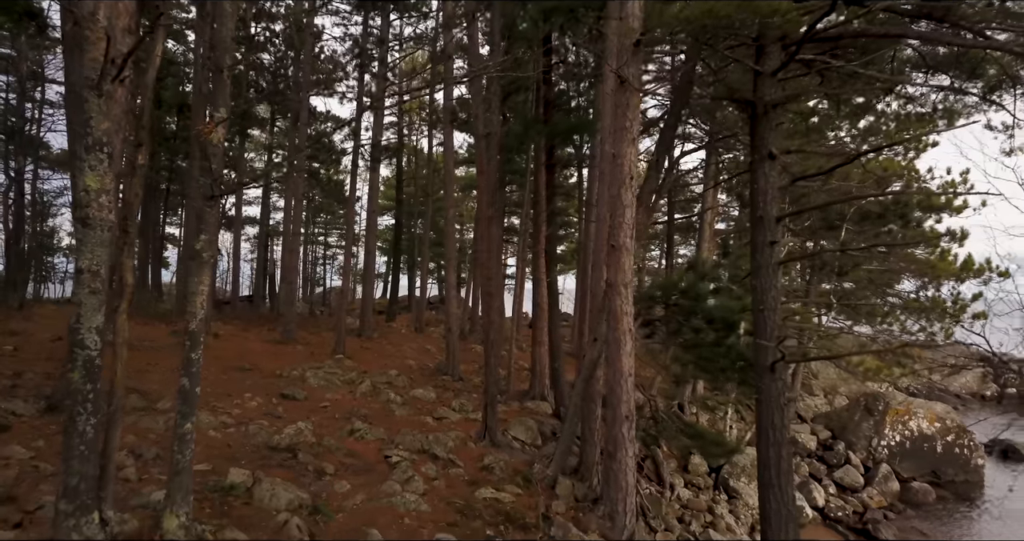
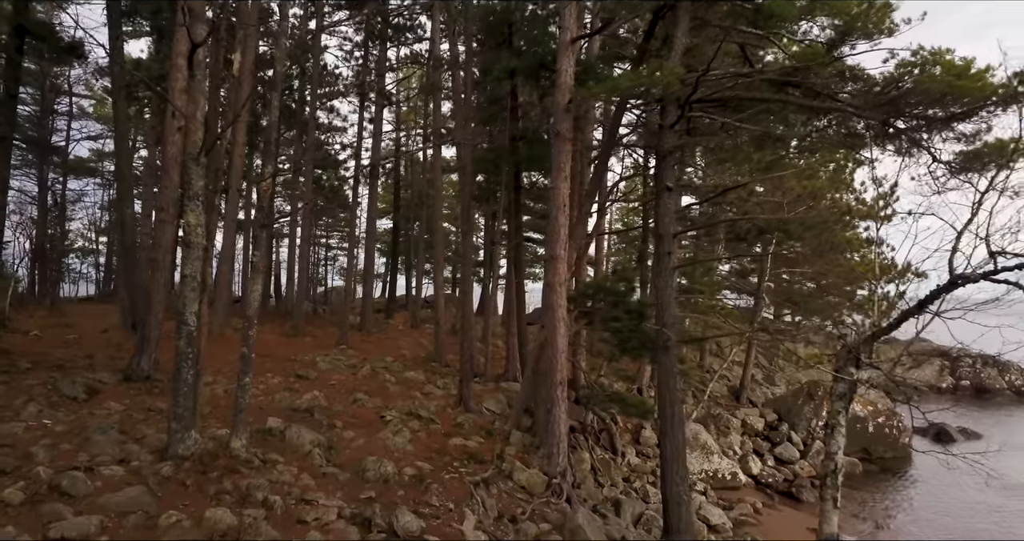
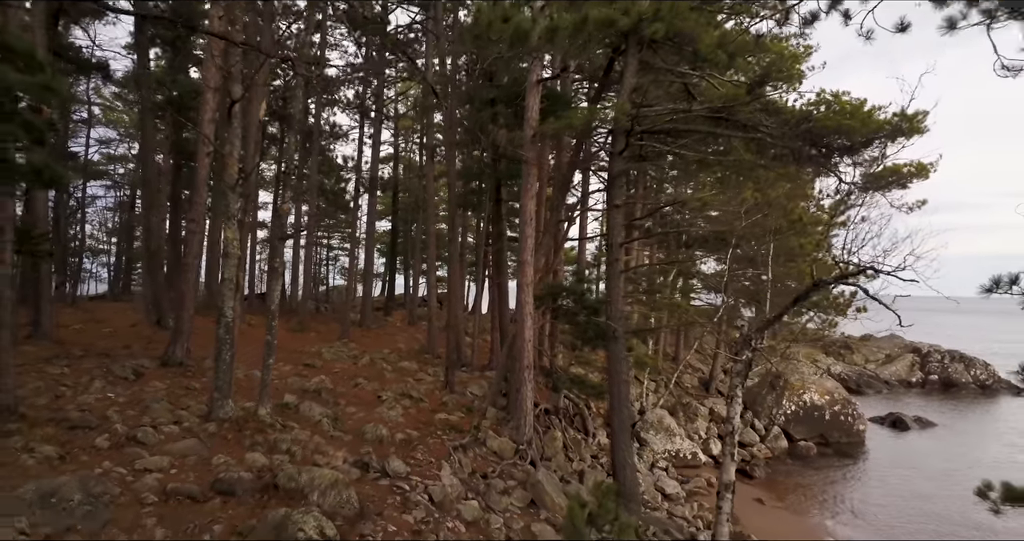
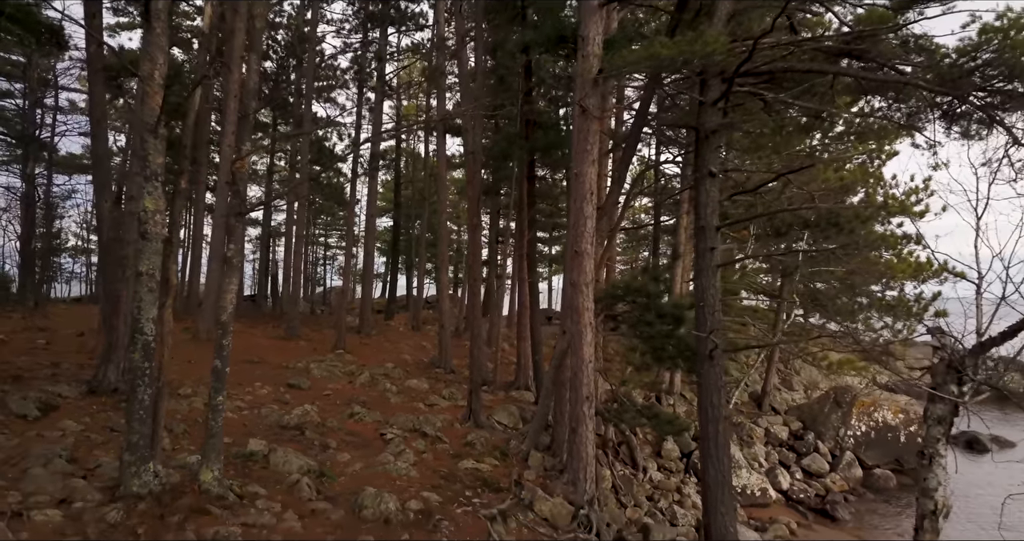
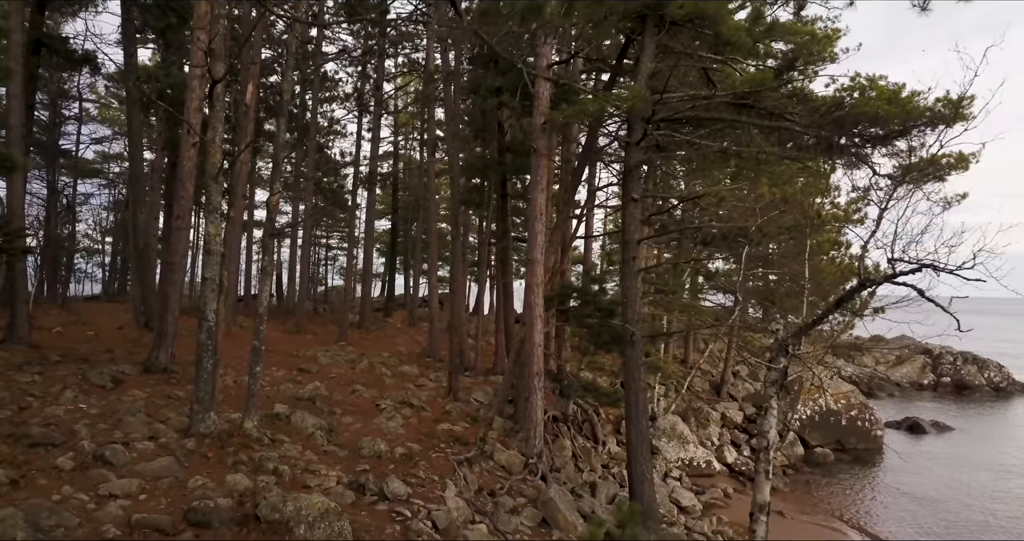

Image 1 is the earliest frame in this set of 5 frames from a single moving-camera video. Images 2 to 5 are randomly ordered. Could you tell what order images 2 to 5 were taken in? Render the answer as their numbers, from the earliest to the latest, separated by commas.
4, 2, 5, 3
